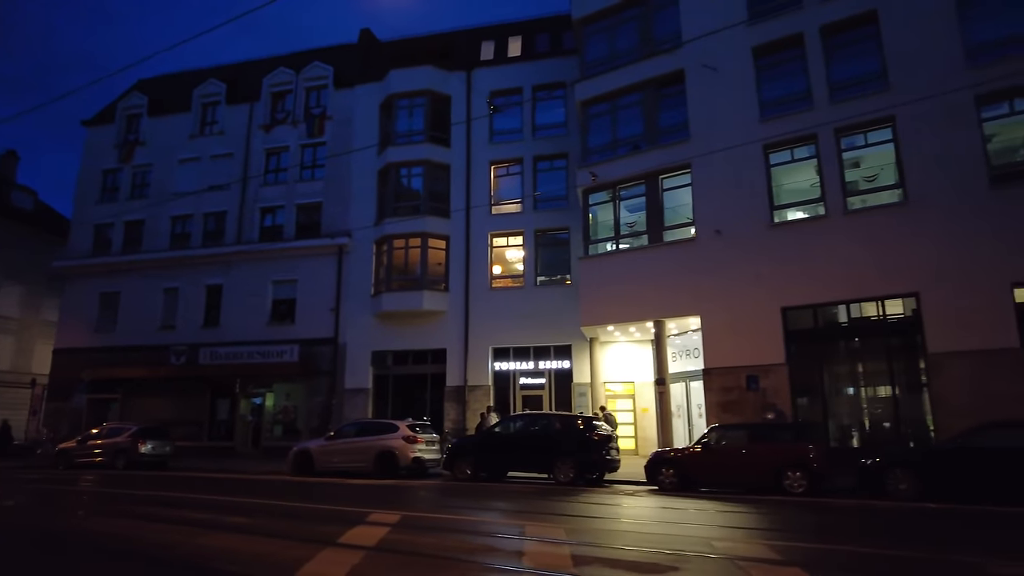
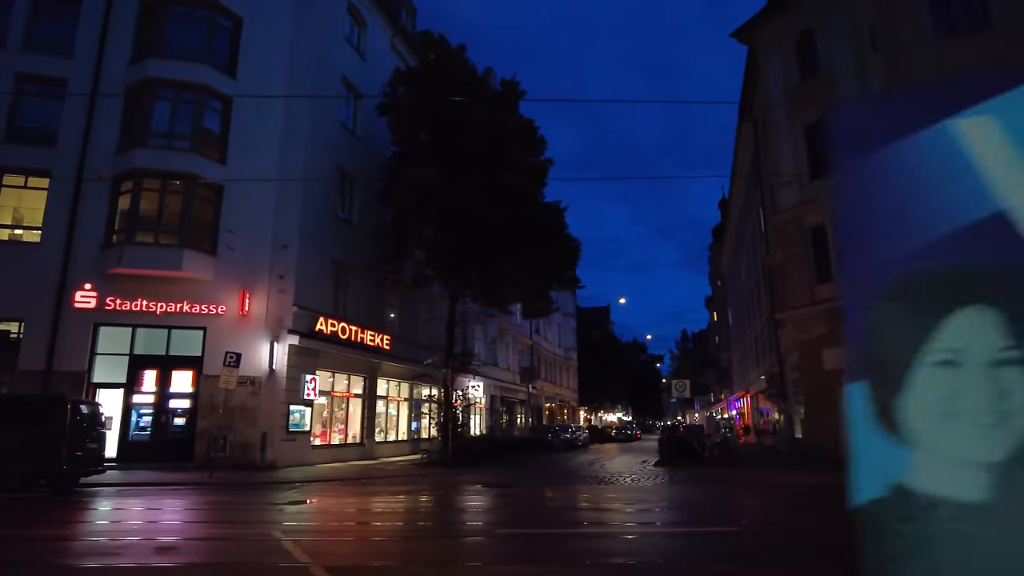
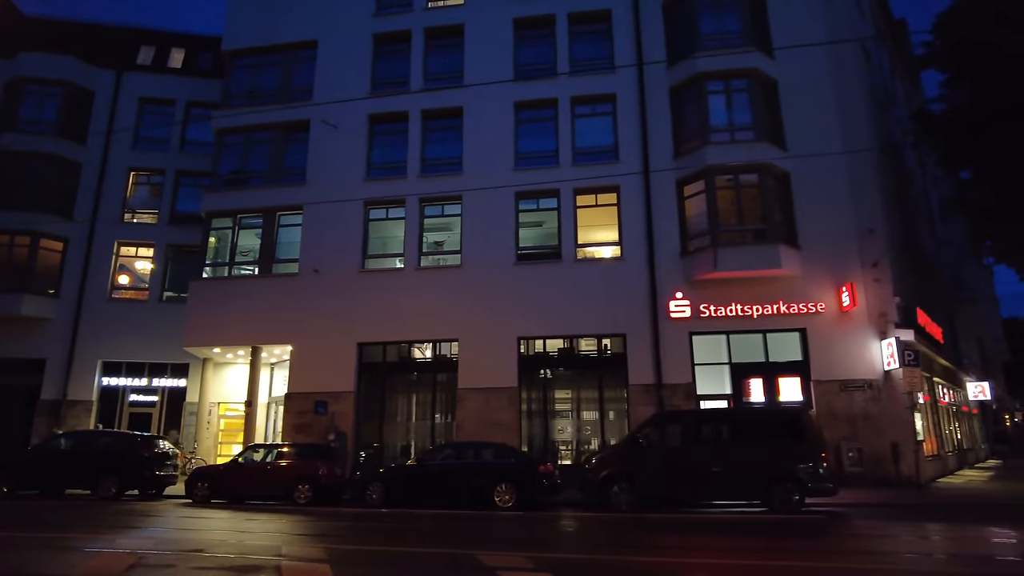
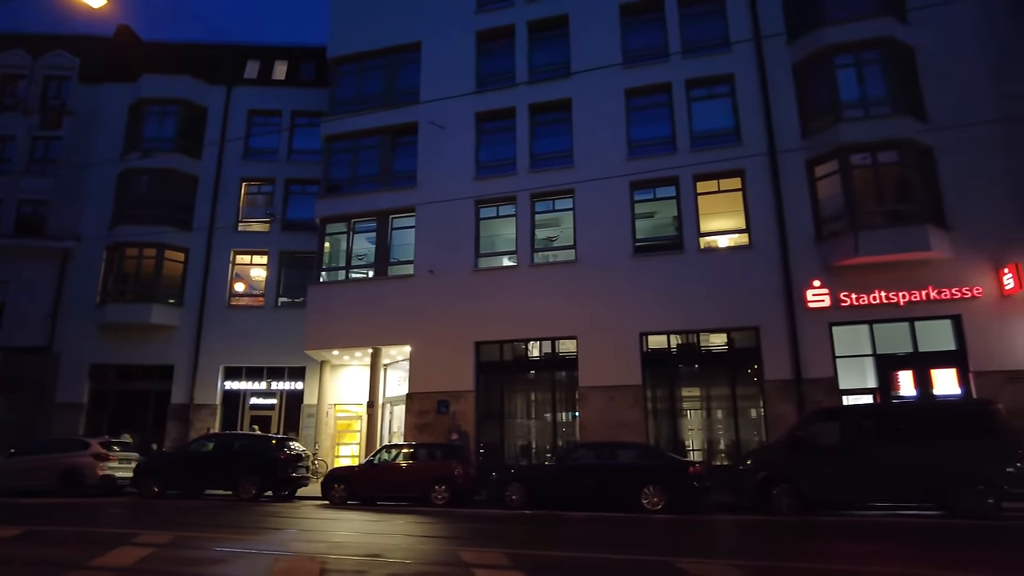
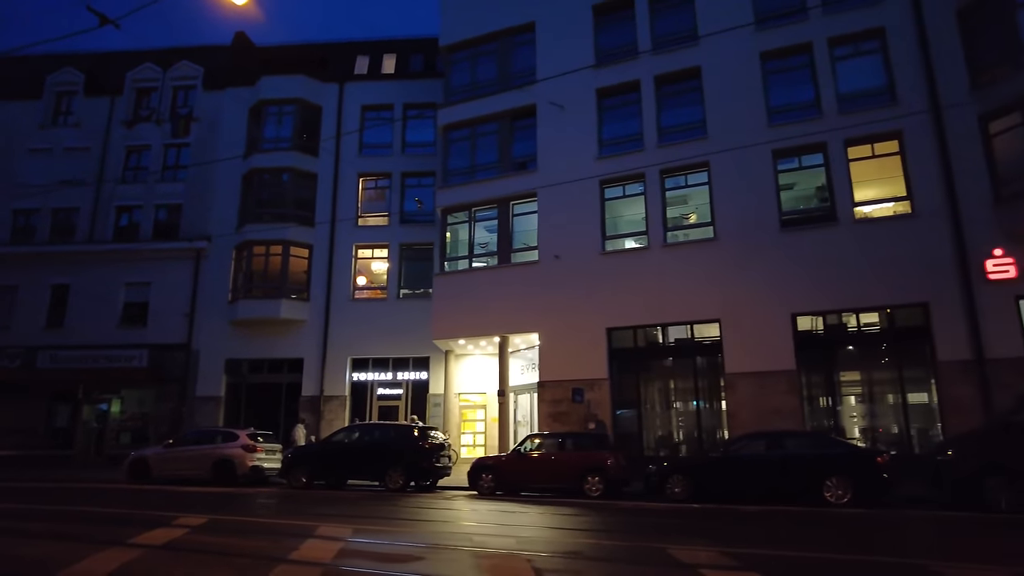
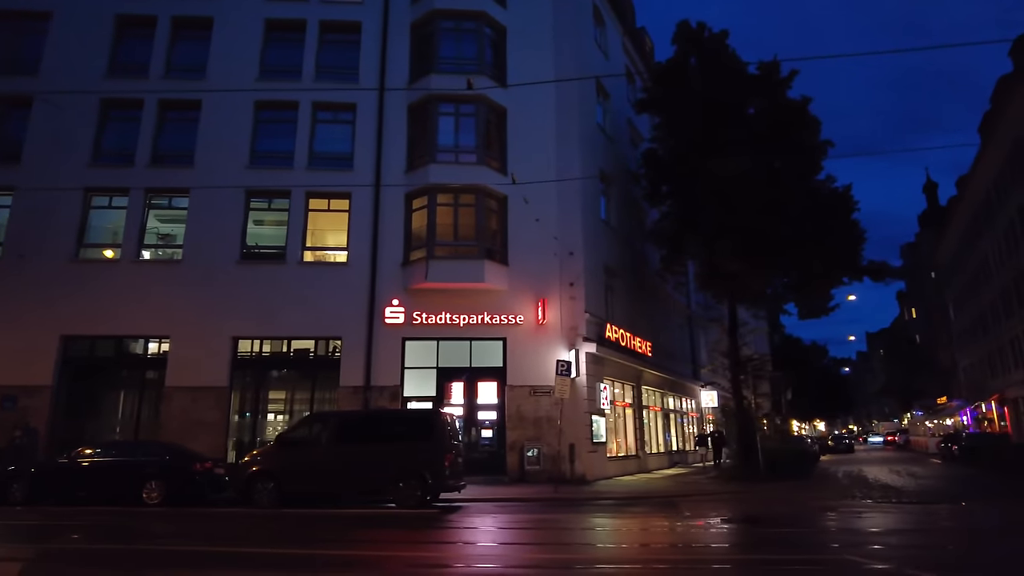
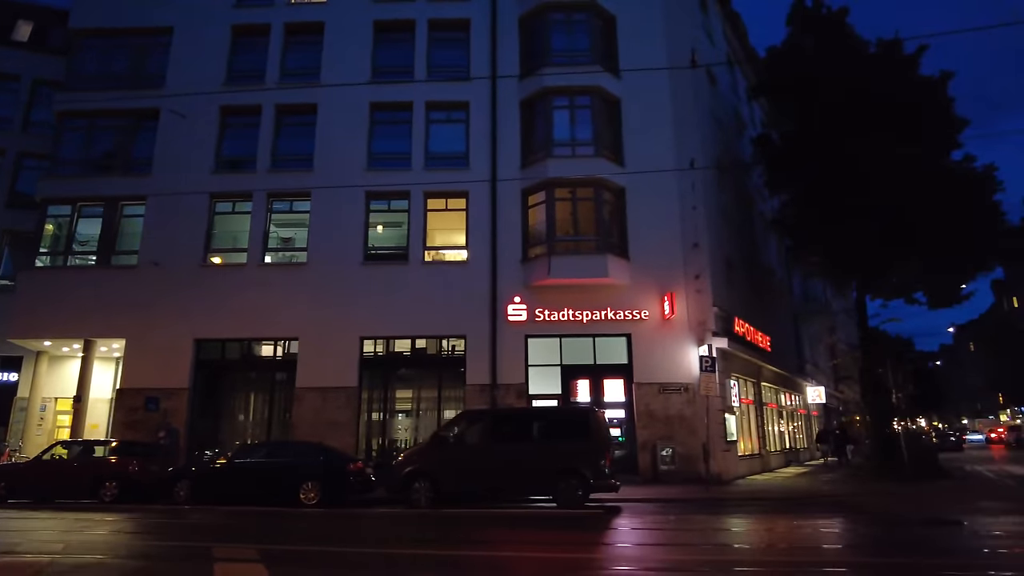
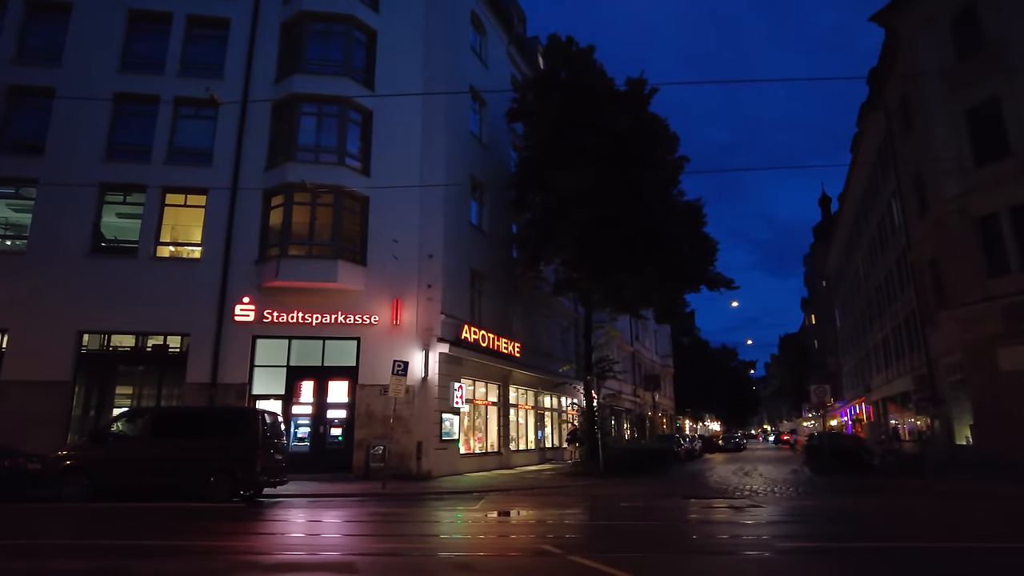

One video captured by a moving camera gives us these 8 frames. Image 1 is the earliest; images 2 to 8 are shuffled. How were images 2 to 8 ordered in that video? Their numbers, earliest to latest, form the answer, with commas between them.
5, 4, 3, 7, 6, 8, 2
